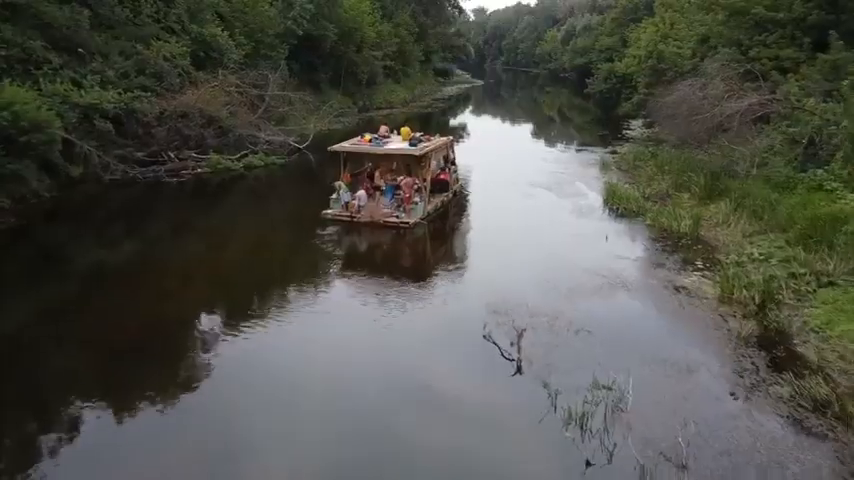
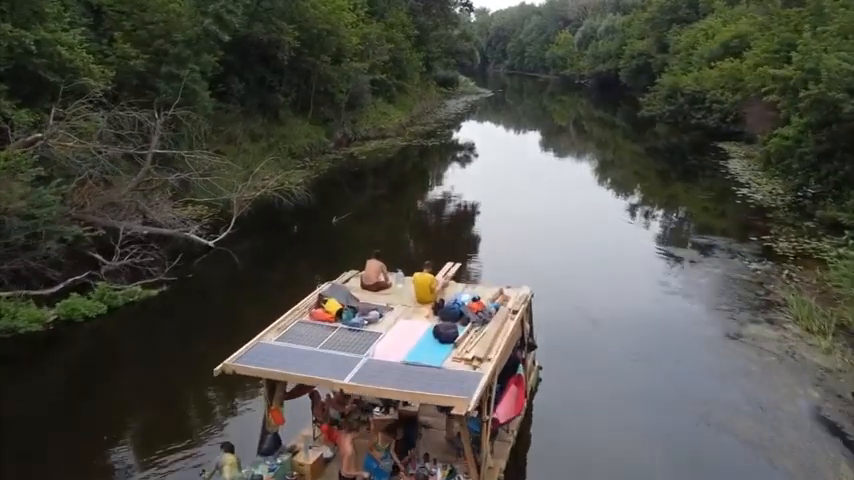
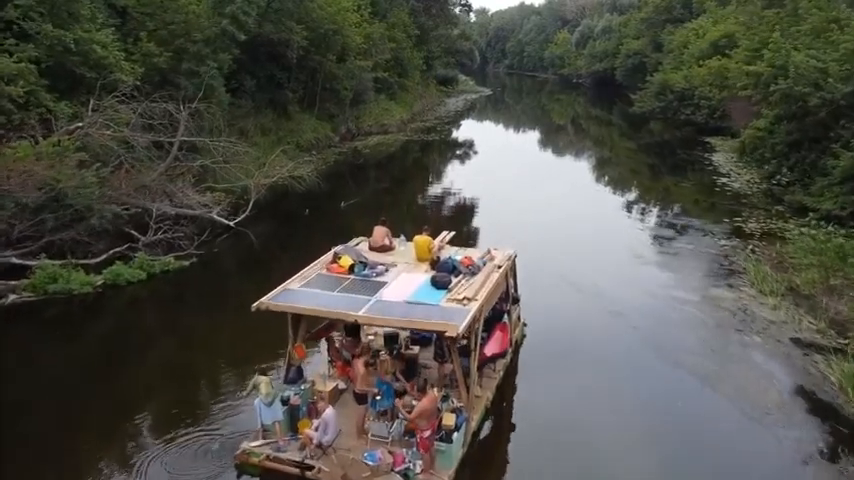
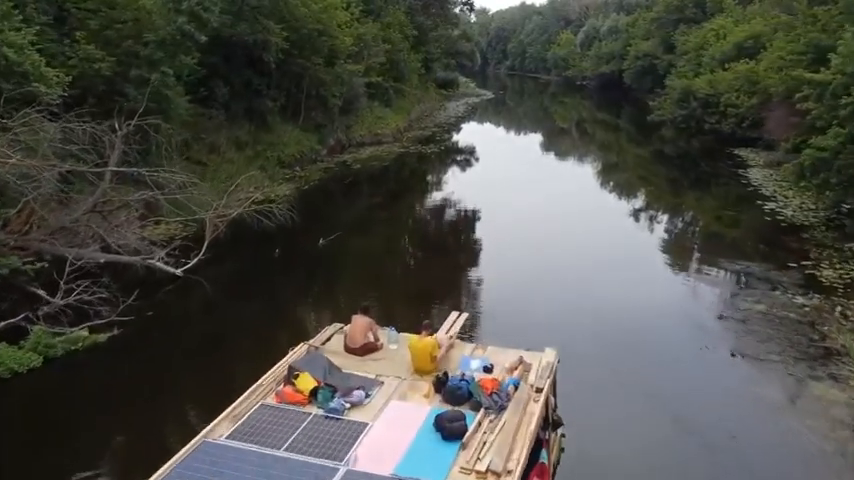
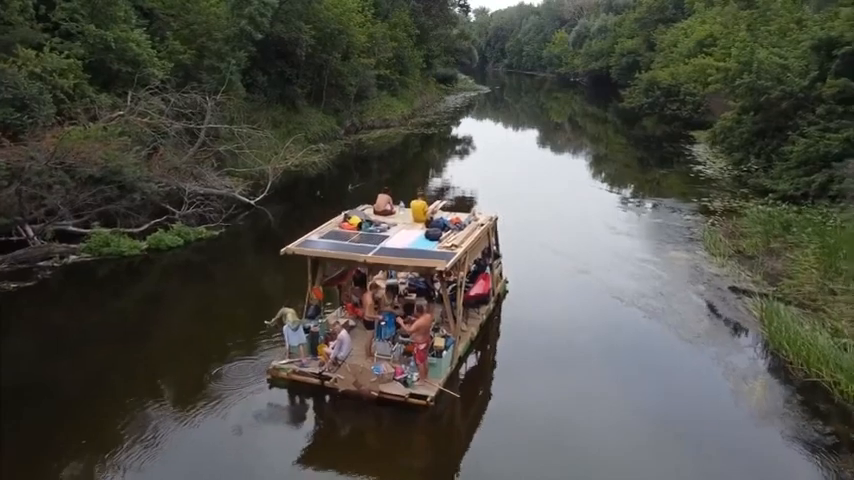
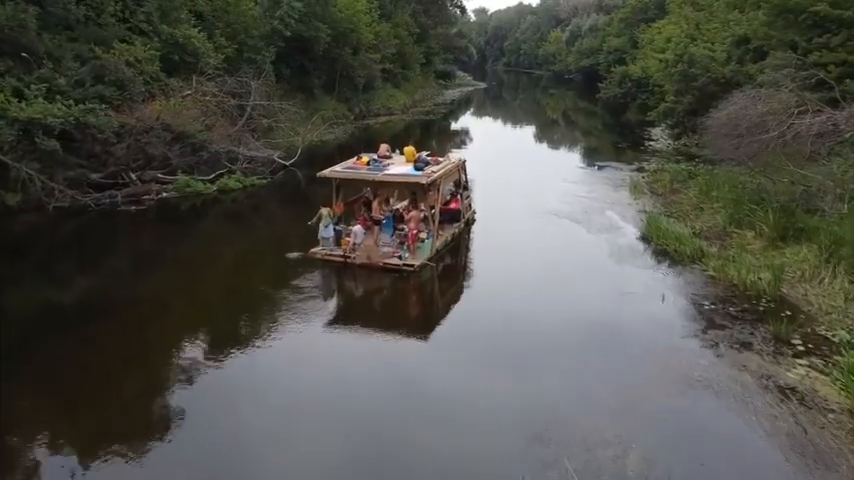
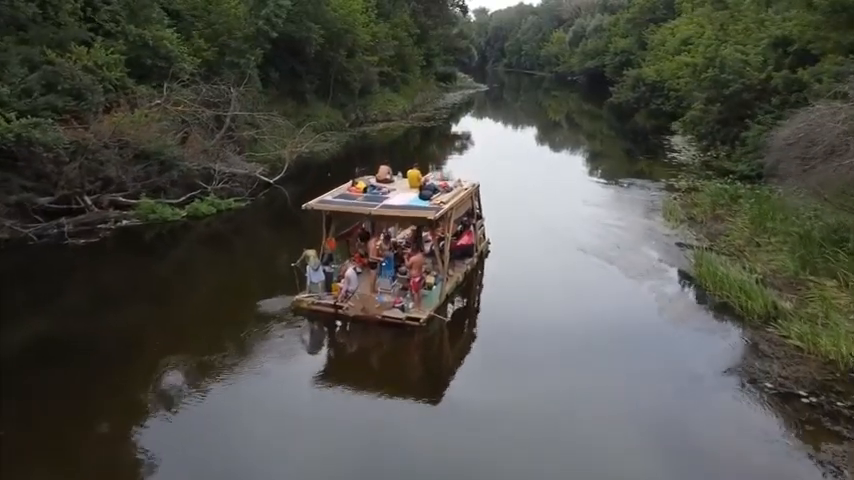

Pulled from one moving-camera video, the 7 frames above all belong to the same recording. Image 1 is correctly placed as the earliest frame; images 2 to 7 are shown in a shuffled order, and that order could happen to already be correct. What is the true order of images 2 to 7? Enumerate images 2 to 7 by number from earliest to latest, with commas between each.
6, 7, 5, 3, 2, 4
